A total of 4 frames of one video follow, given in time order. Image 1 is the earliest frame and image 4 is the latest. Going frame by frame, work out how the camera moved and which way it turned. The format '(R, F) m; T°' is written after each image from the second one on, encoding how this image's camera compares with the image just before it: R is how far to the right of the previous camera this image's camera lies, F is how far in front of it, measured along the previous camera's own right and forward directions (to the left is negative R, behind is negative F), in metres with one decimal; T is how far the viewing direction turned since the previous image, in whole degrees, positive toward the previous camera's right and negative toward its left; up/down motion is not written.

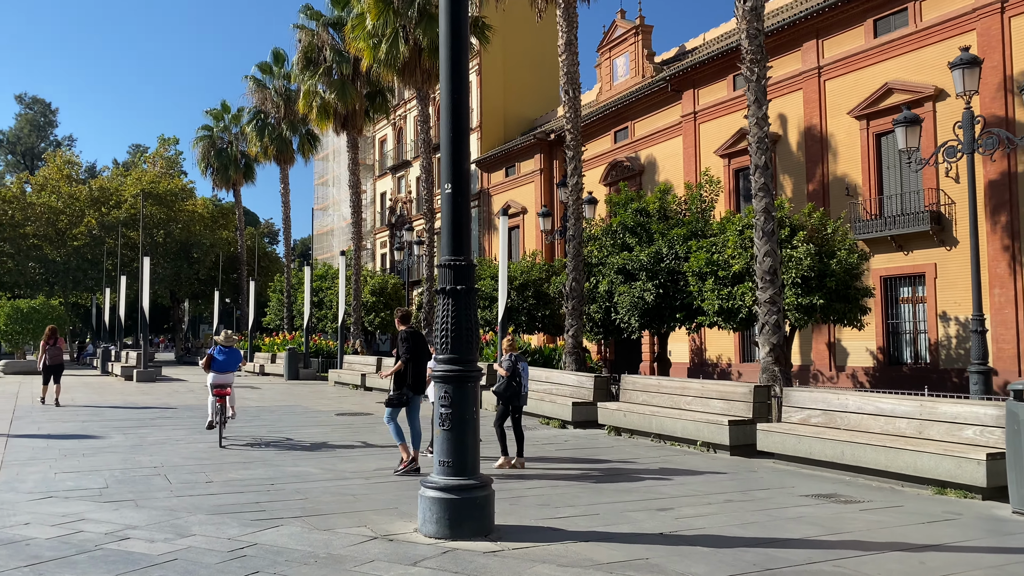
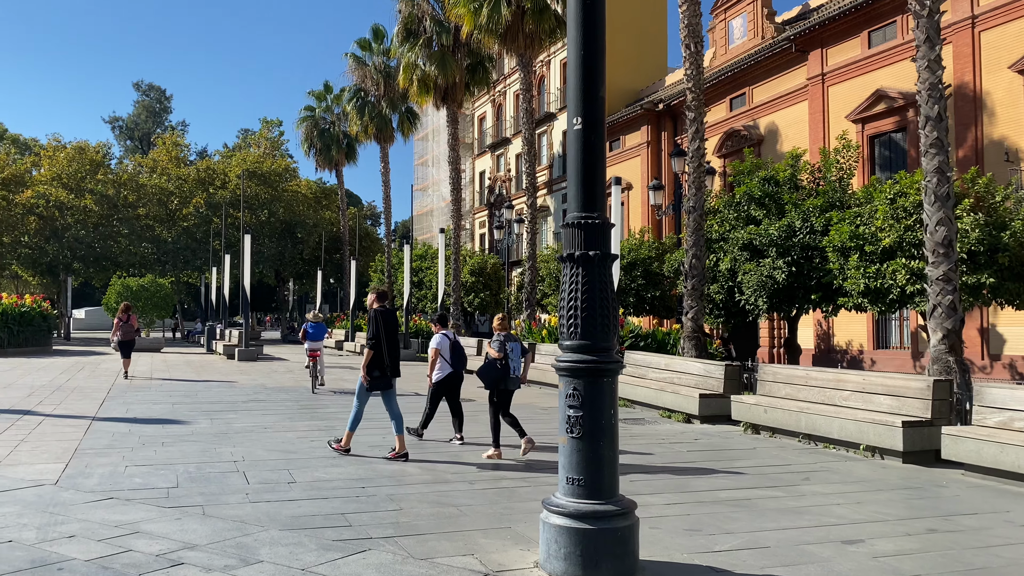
(-0.3, +1.4) m; -7°
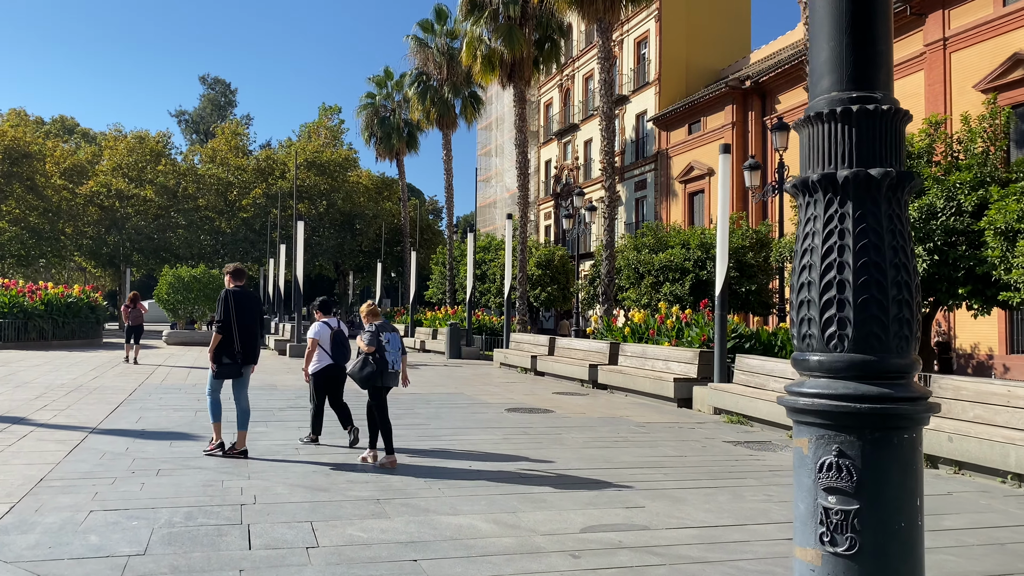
(-0.4, +2.3) m; -4°
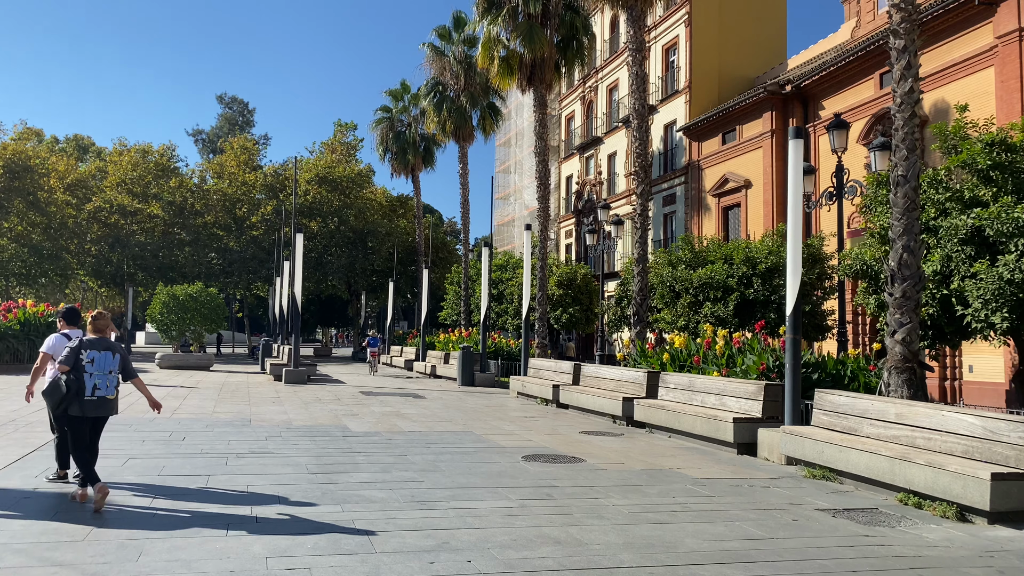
(0.0, +2.3) m; -1°
